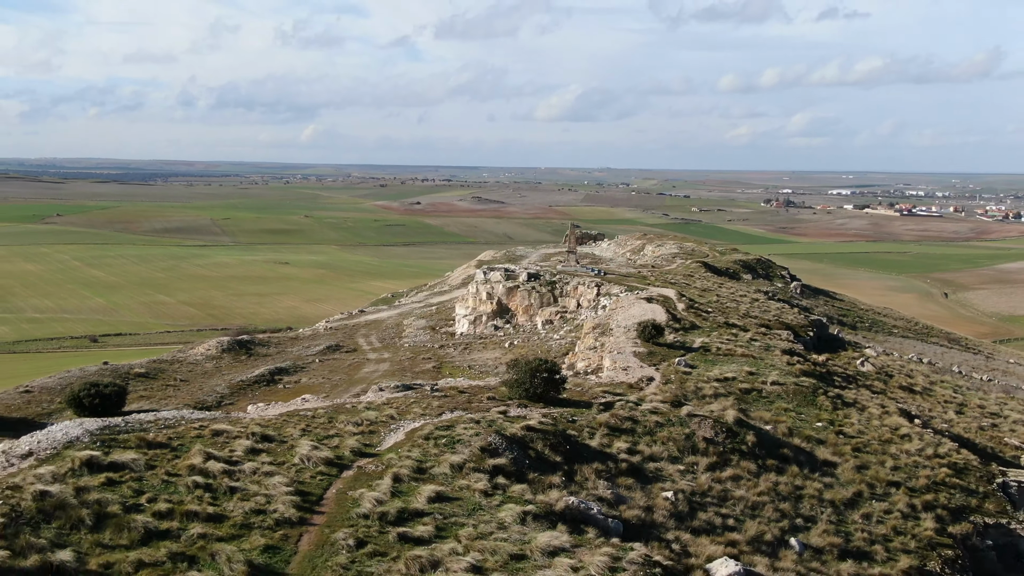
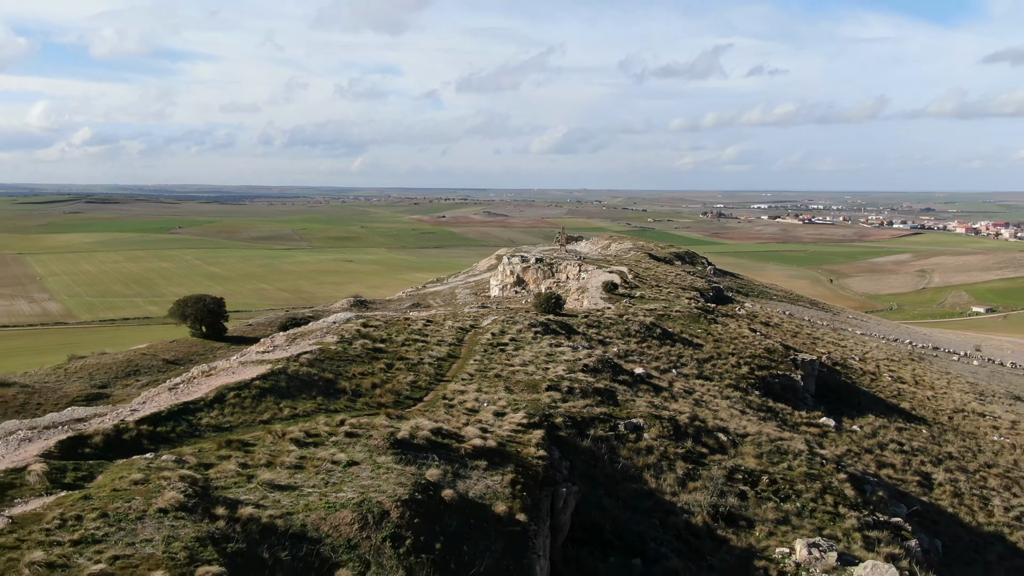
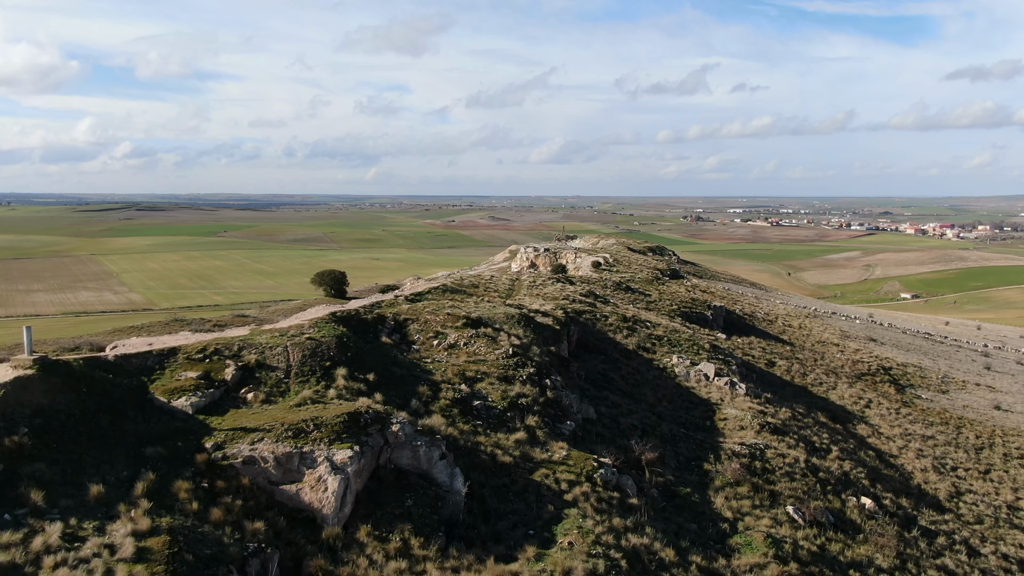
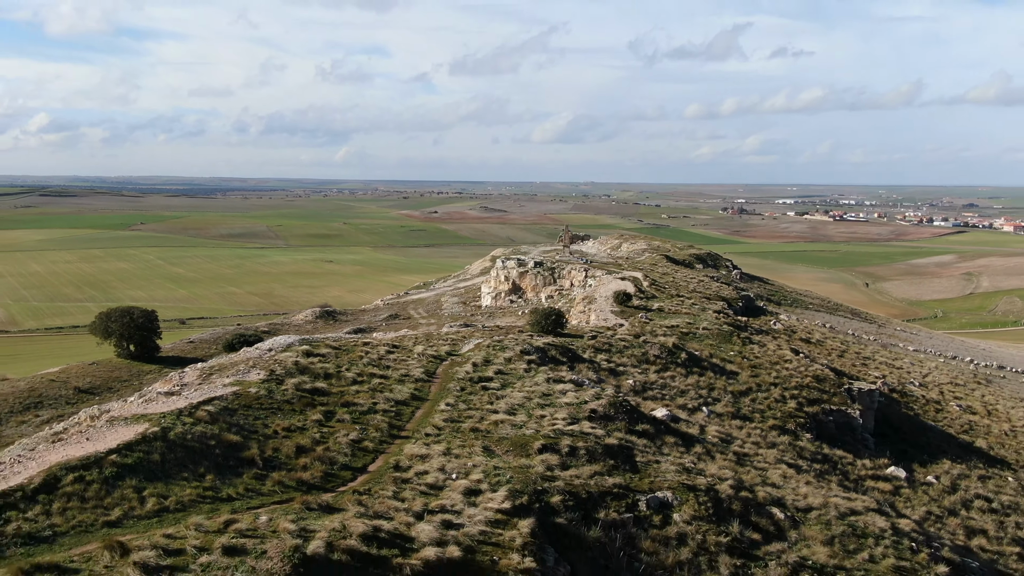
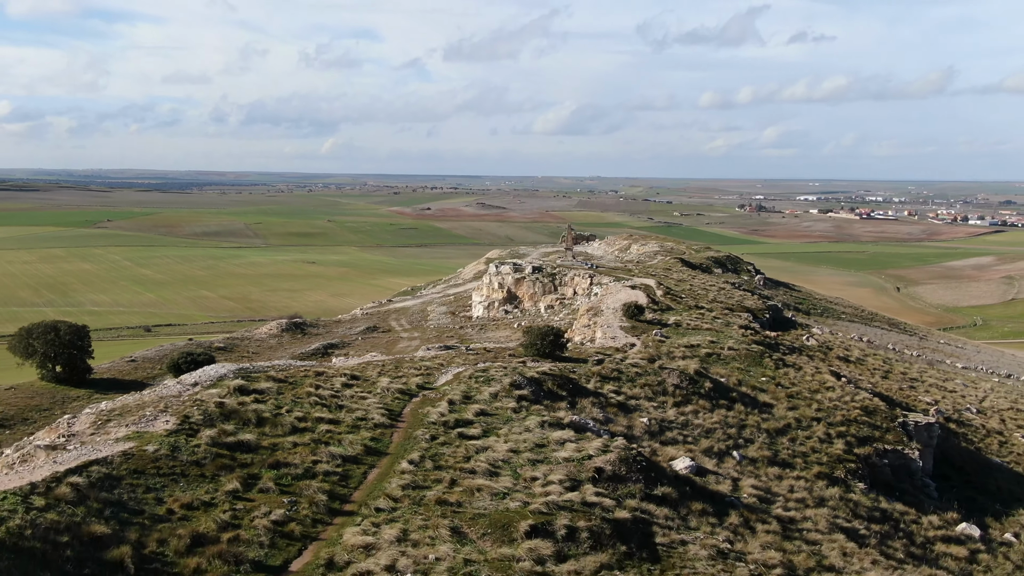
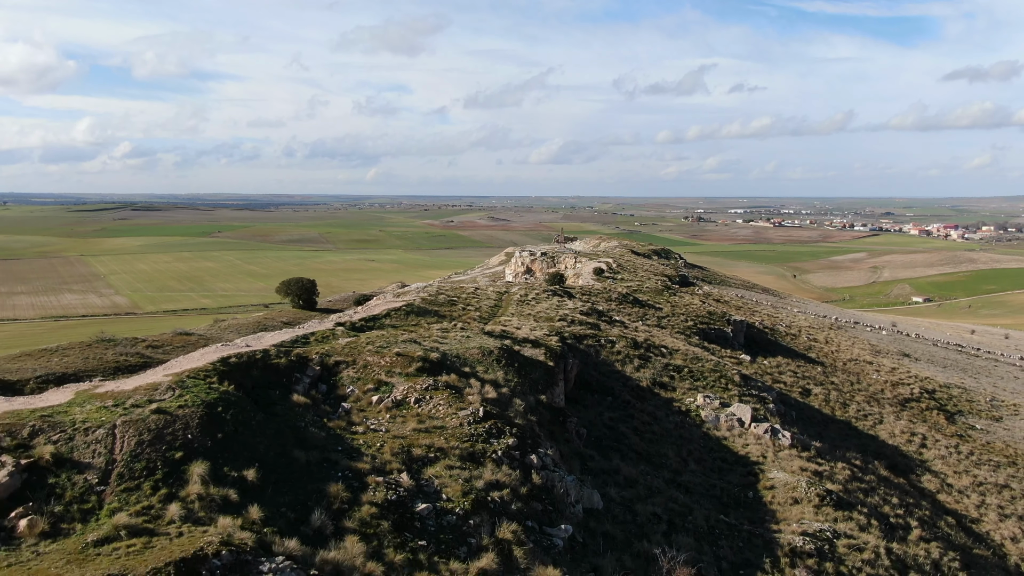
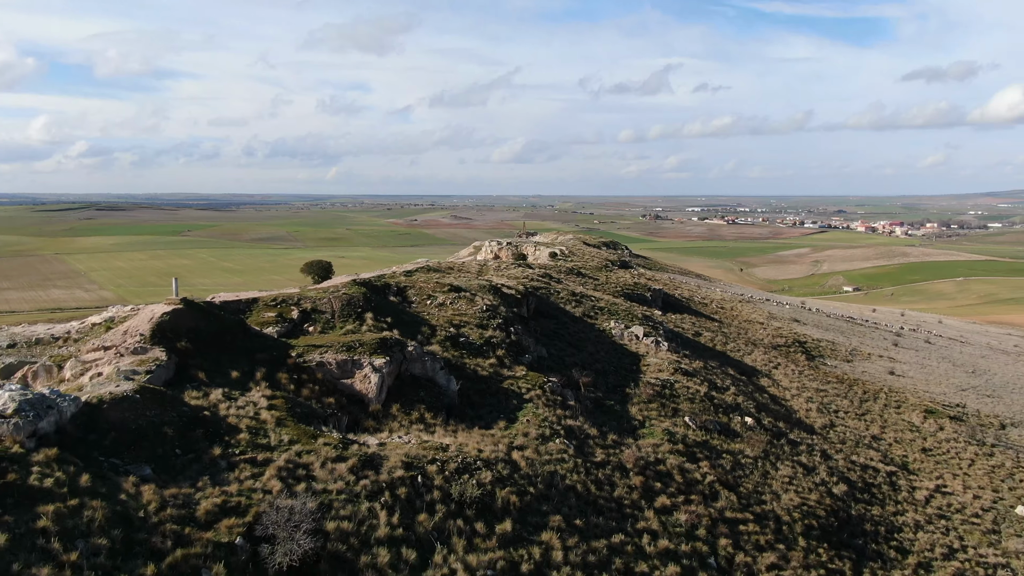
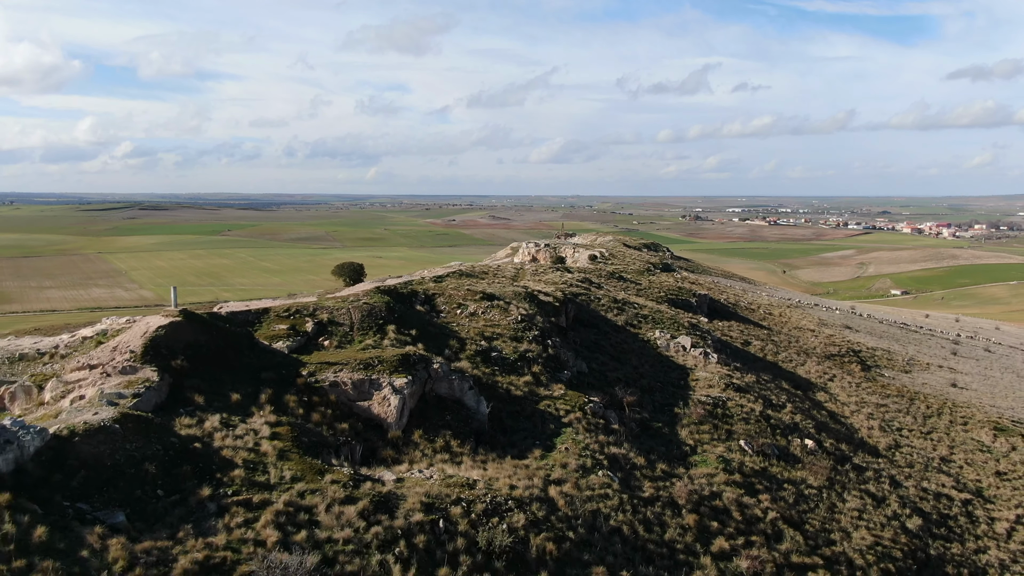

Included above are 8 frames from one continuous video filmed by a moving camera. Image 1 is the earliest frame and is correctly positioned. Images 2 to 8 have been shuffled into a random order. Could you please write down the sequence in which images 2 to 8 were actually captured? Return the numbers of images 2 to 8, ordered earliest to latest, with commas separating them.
5, 4, 2, 6, 3, 8, 7
